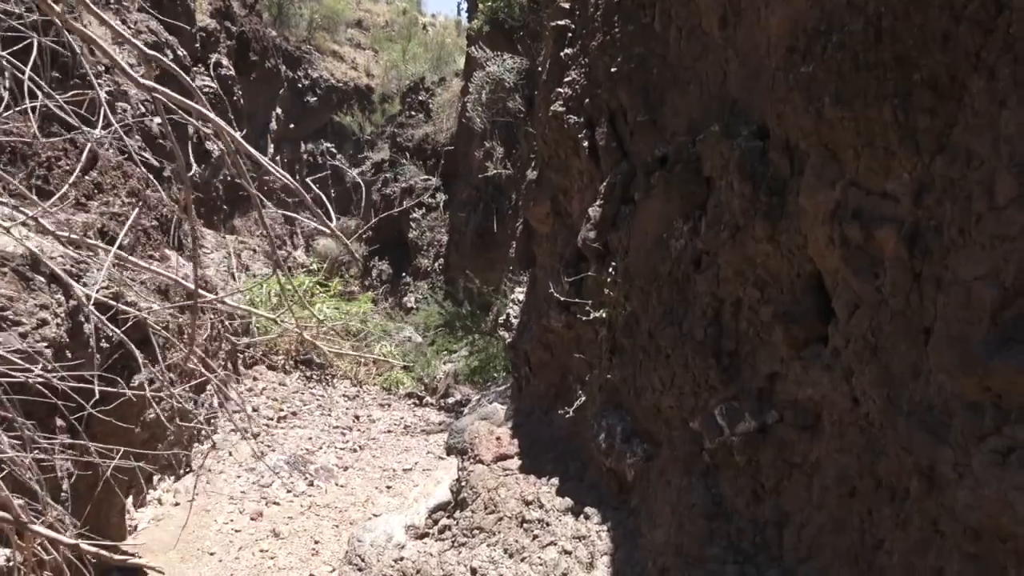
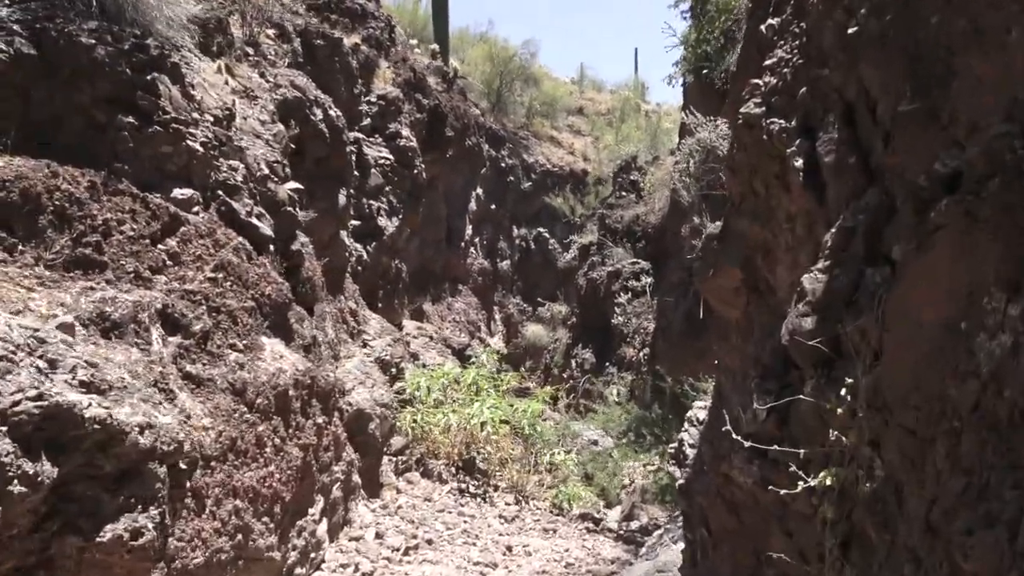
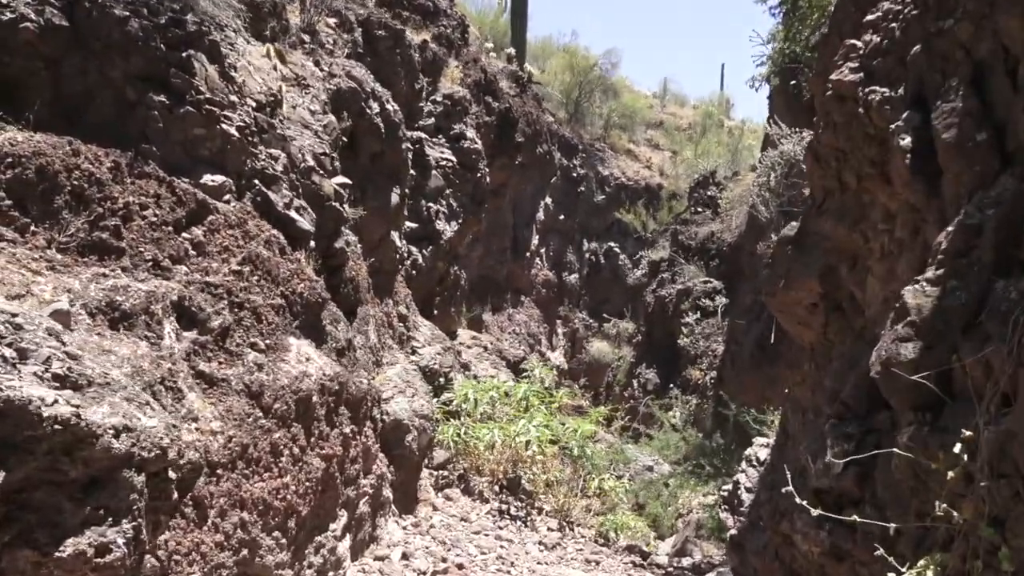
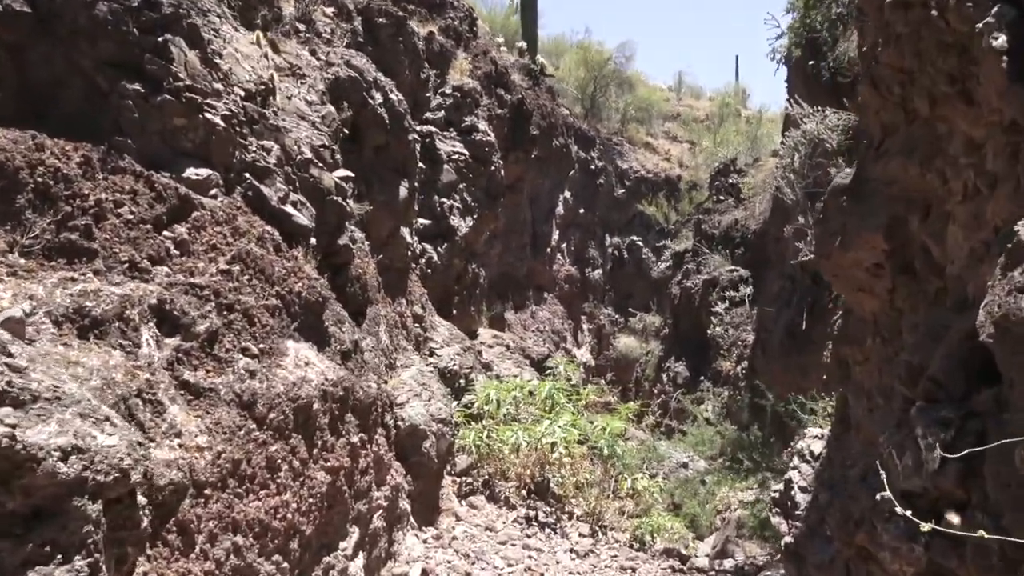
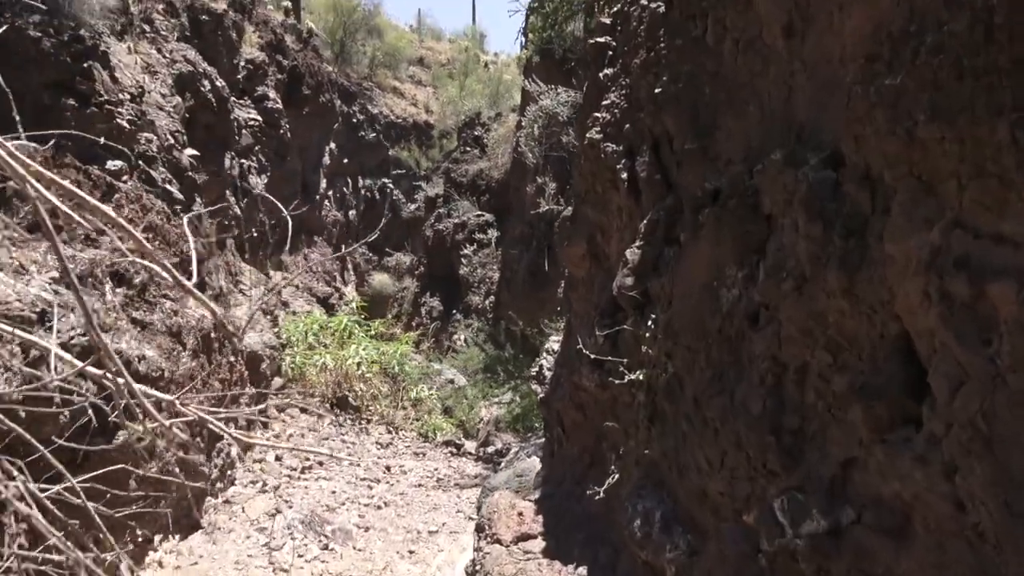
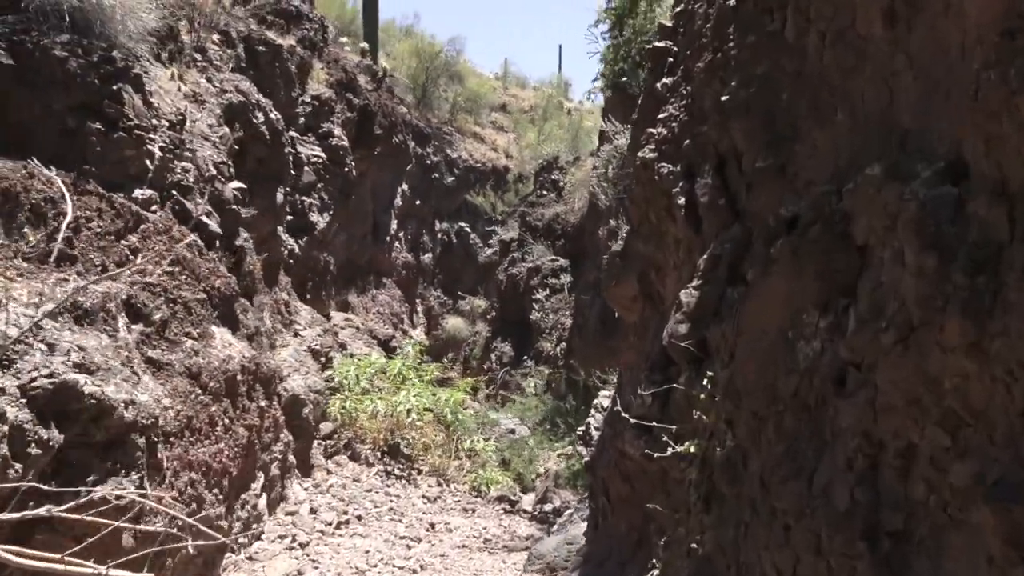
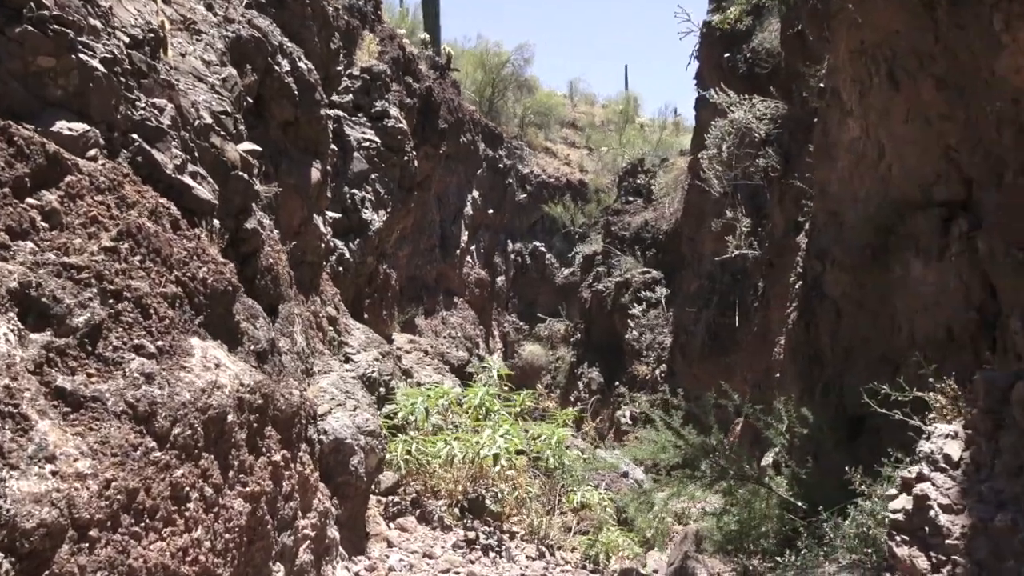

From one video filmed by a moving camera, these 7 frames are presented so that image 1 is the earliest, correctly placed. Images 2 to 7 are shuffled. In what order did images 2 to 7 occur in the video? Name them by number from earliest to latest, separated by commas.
5, 6, 2, 3, 4, 7
